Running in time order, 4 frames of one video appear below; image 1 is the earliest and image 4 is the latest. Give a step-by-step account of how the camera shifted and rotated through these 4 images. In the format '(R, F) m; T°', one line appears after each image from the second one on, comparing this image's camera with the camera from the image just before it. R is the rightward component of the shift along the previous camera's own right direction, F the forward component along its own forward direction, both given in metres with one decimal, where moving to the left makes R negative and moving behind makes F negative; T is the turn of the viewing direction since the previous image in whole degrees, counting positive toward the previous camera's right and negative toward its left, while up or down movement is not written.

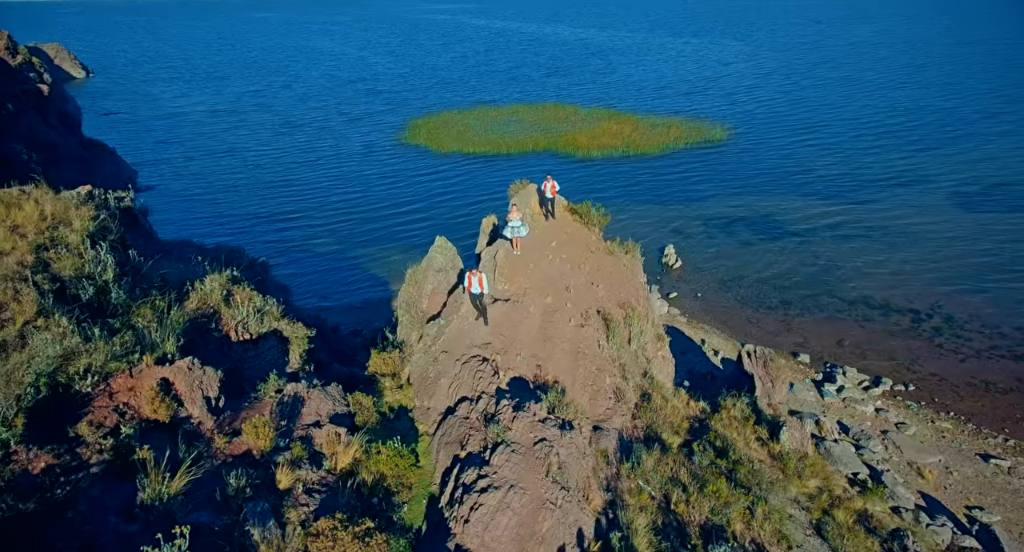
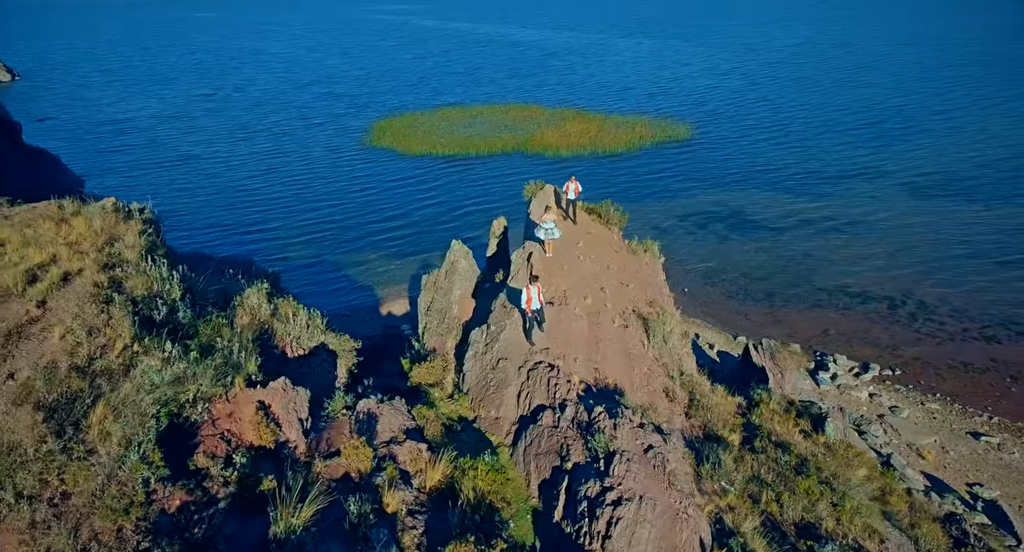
(-2.3, +0.4) m; +5°
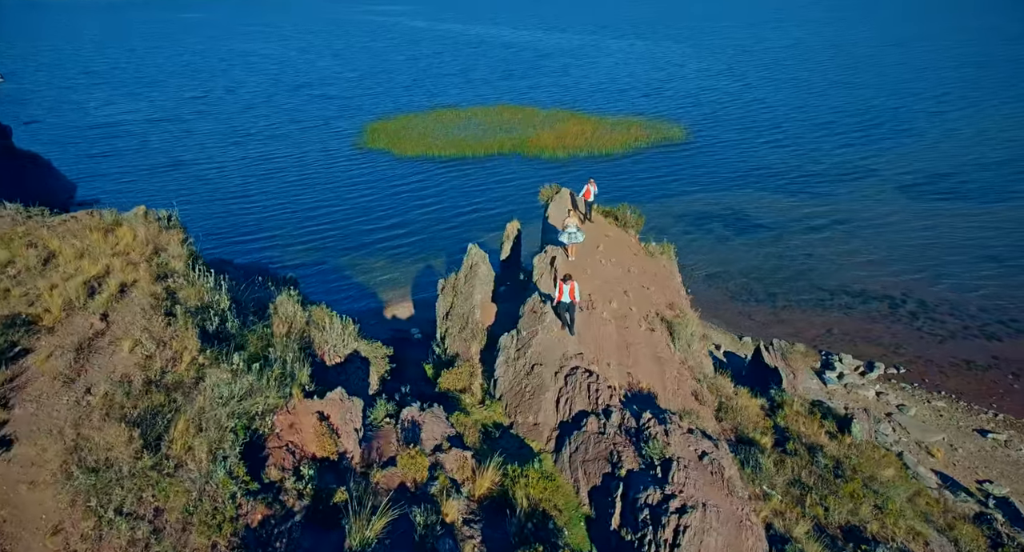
(-0.9, 0.0) m; +1°
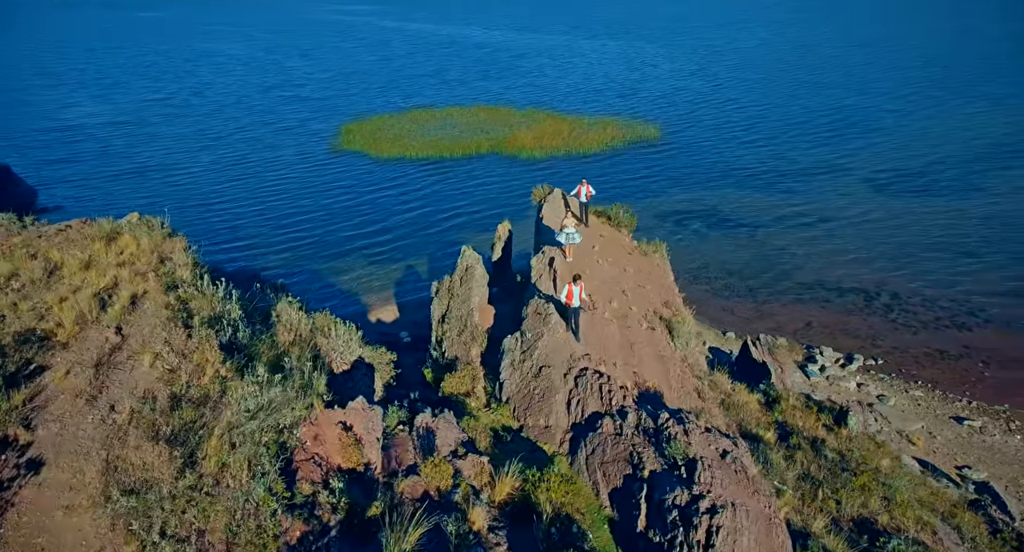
(-0.7, +0.1) m; +3°
